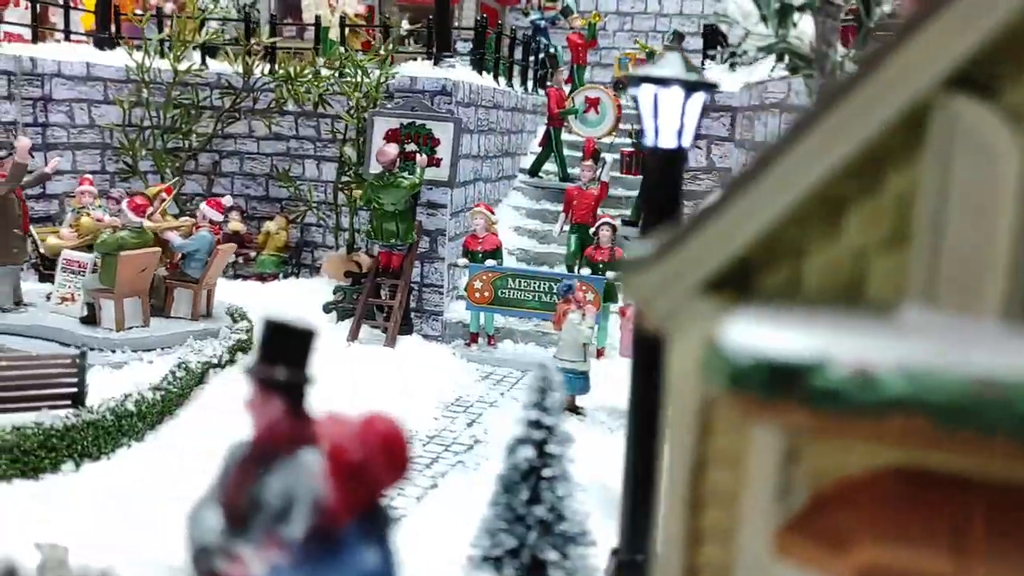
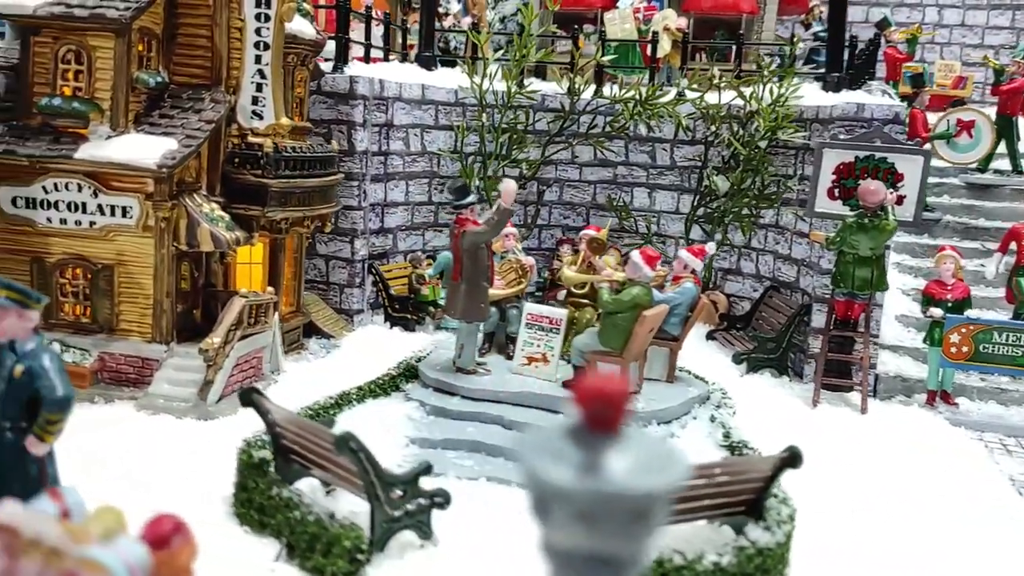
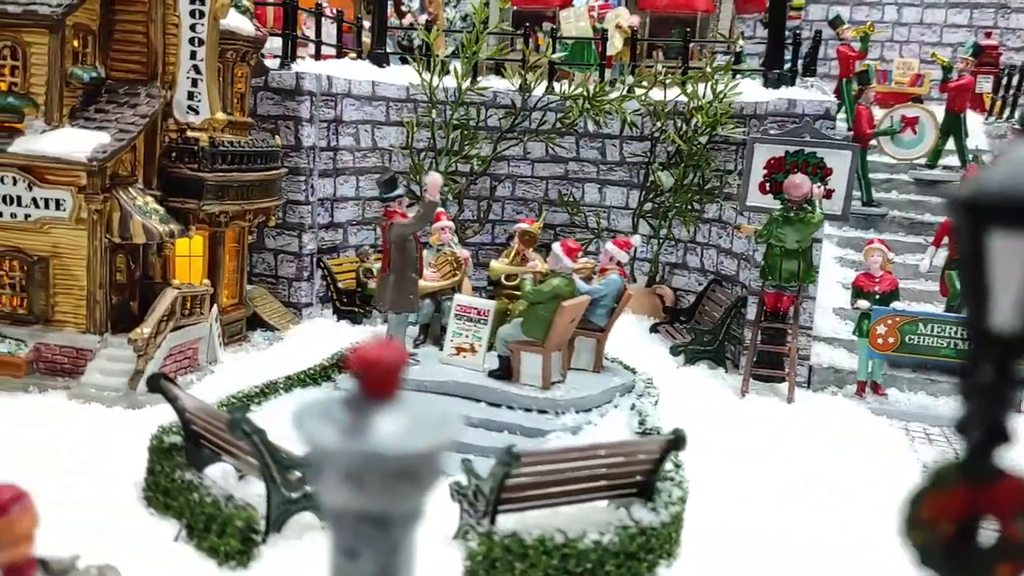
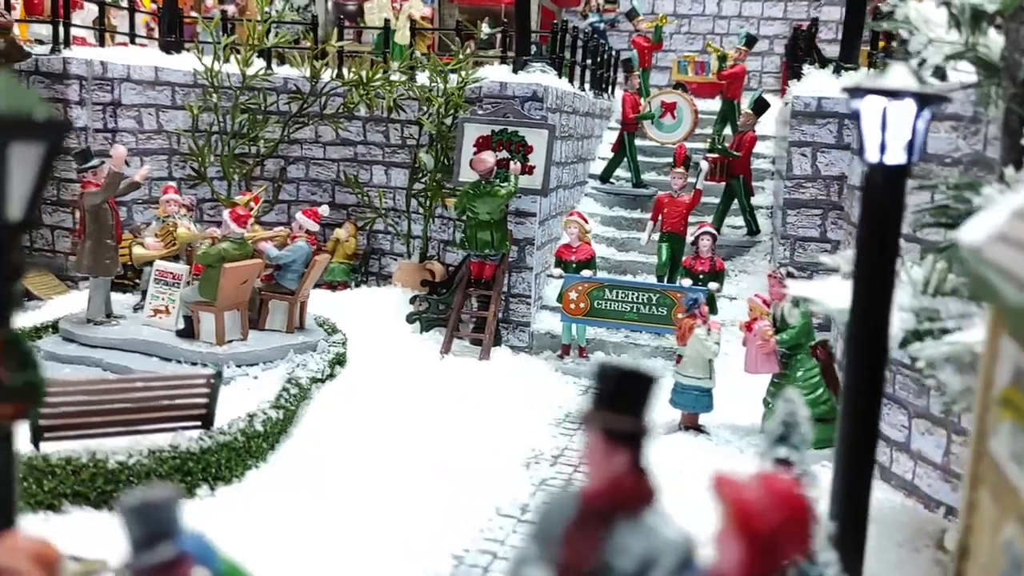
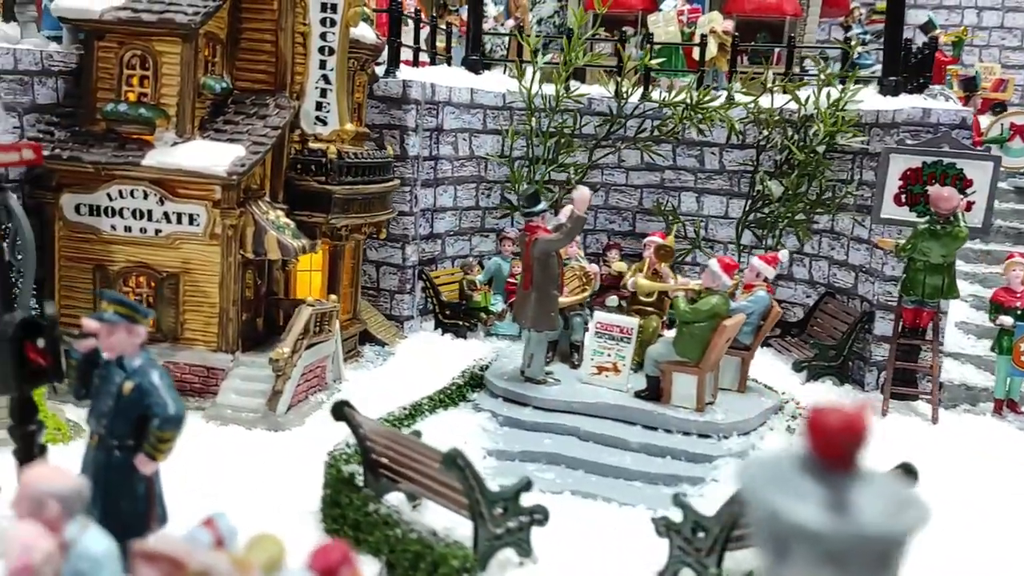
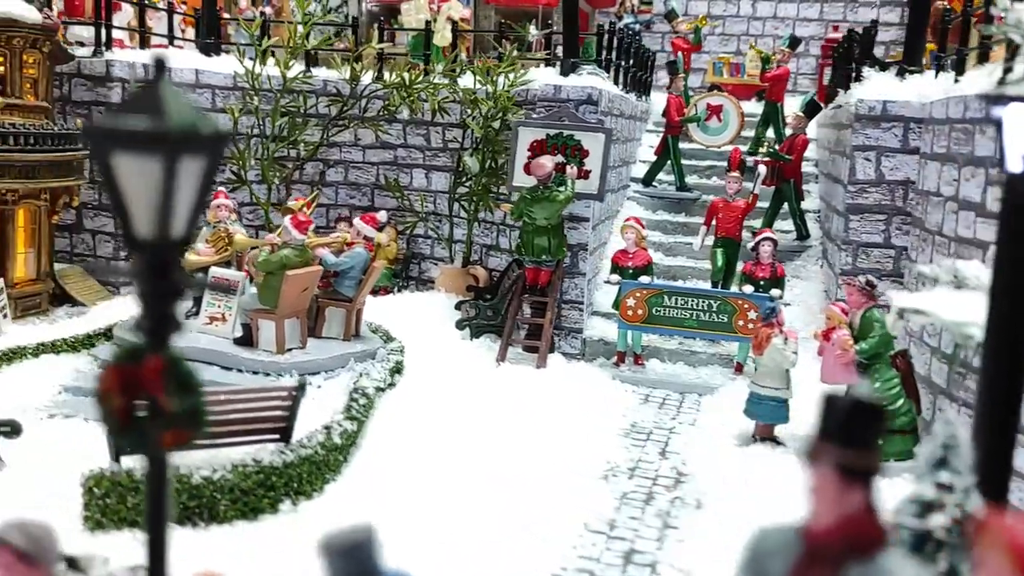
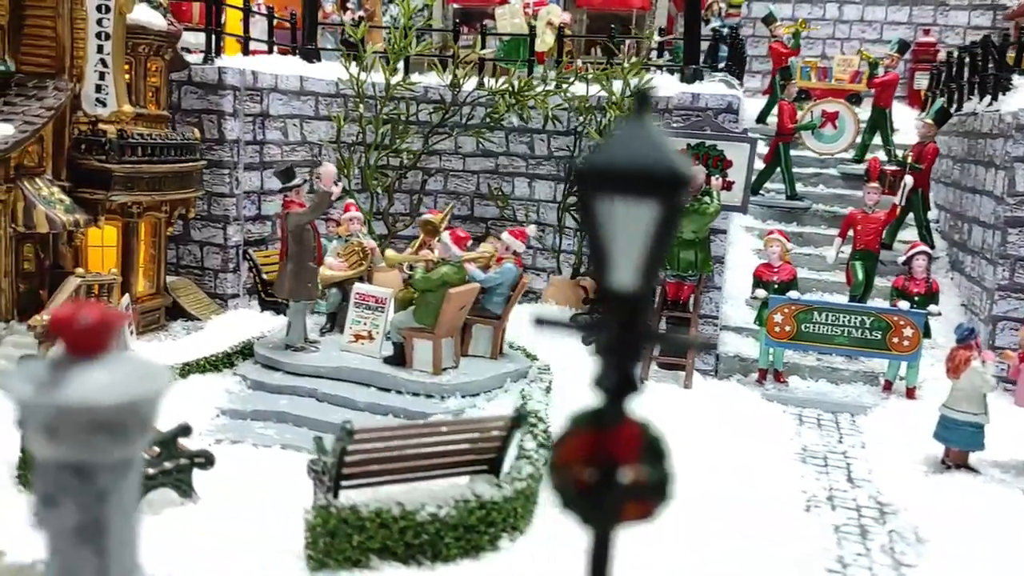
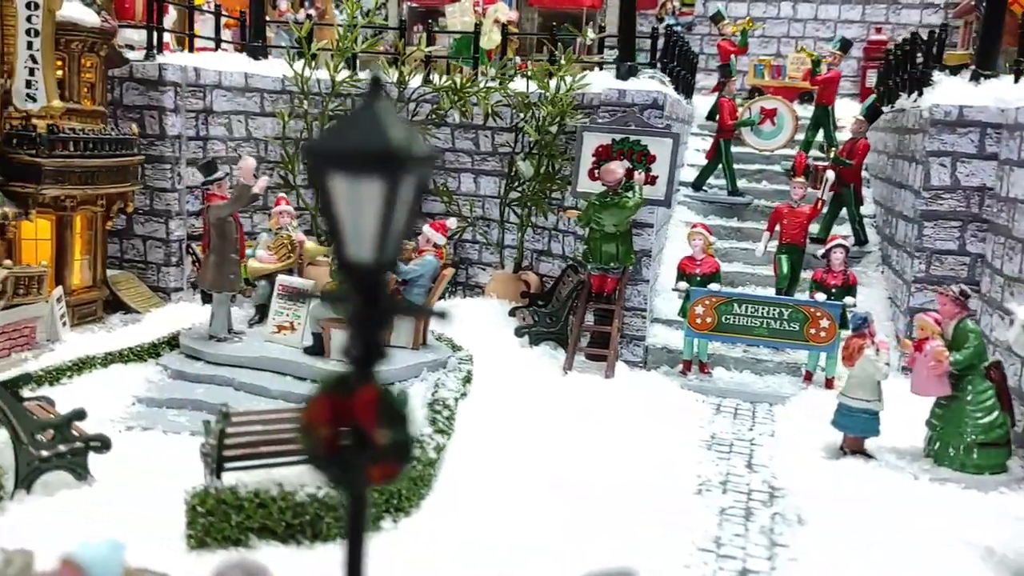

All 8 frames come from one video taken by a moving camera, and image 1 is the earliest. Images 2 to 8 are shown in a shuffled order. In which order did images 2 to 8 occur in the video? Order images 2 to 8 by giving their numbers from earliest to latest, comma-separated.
4, 6, 8, 7, 3, 2, 5
